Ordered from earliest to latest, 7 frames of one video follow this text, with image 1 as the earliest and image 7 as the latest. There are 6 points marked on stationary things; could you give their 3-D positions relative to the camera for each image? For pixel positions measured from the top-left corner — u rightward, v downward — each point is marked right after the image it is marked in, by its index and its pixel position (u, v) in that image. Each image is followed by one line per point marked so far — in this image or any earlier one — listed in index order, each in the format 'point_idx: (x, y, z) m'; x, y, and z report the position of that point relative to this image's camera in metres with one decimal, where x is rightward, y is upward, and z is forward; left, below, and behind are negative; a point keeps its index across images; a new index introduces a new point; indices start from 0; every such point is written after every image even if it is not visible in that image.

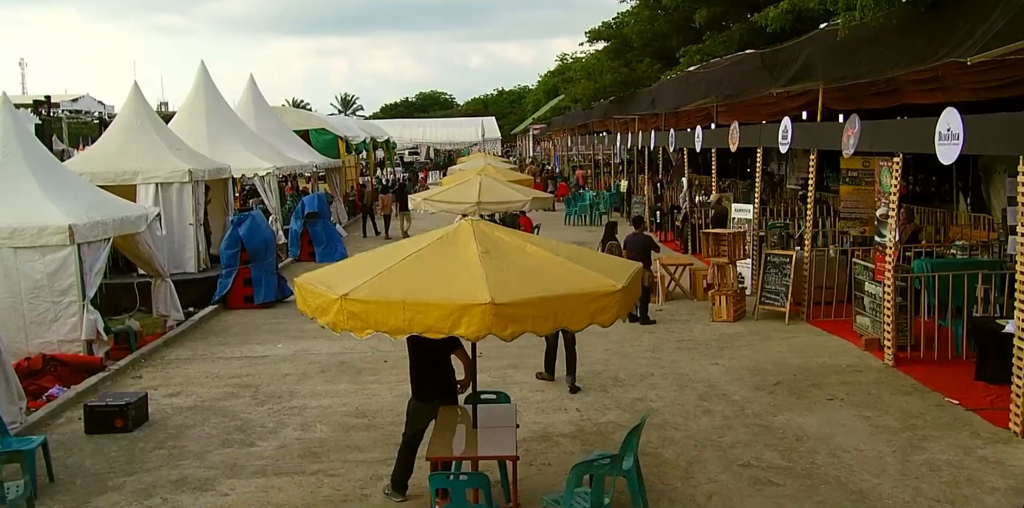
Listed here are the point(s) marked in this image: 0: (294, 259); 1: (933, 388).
0: (-4.1, -0.1, +18.9) m
1: (+3.5, -1.1, +8.4) m
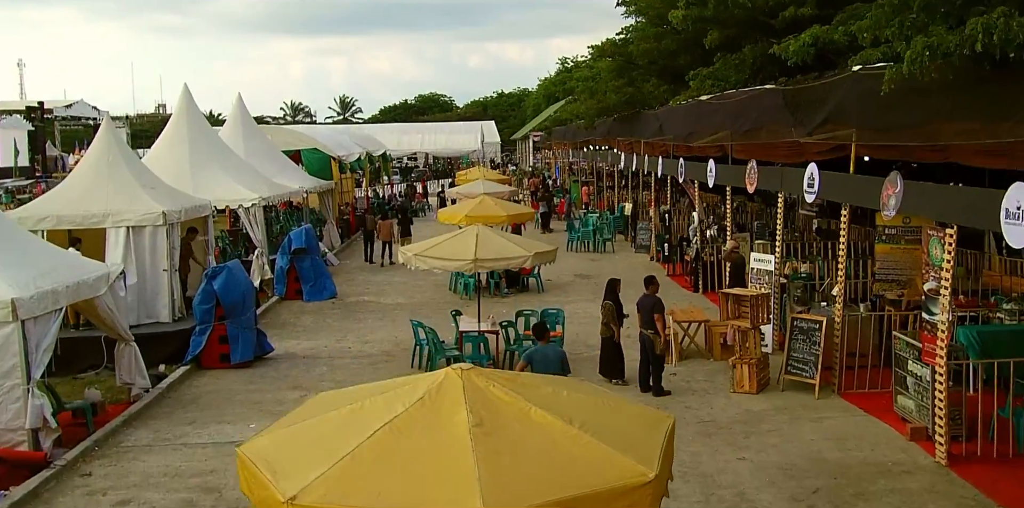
0: (-4.1, -0.8, +17.7) m
1: (+3.5, -1.8, +7.2) m
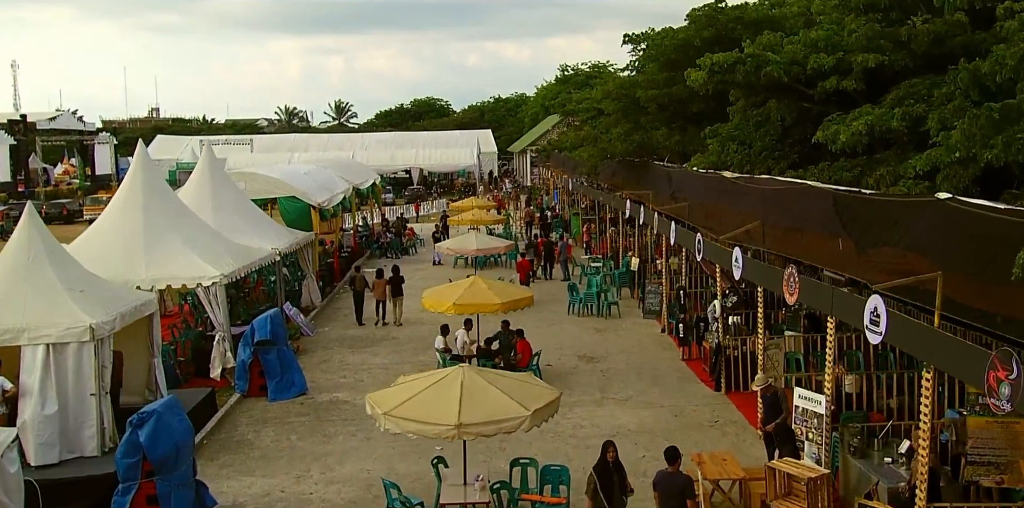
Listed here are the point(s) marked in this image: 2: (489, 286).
0: (-4.1, -2.2, +15.5) m
1: (+3.4, -3.2, +5.0) m
2: (-0.4, -0.5, +15.7) m
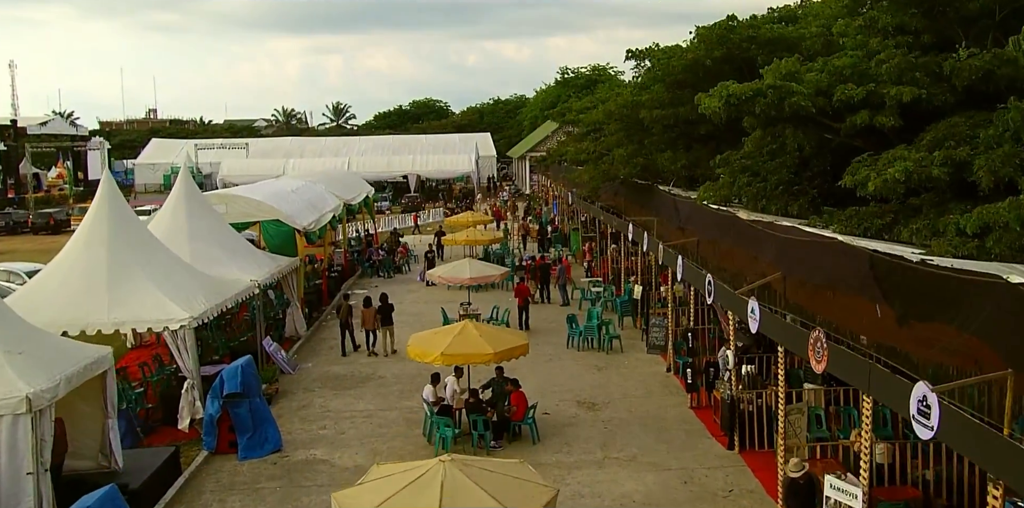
0: (-4.2, -2.8, +14.2) m
1: (+3.3, -3.8, +3.7) m
2: (-0.5, -1.1, +14.4) m
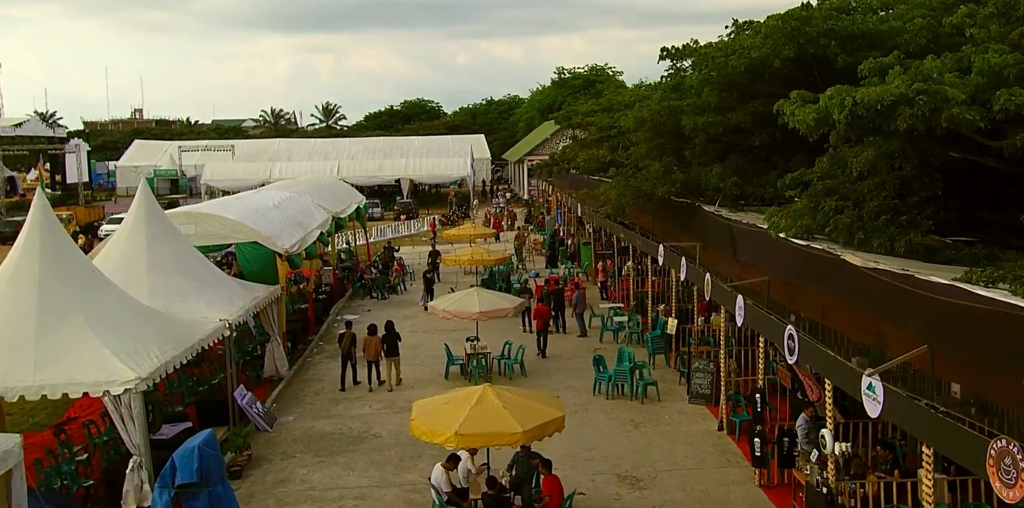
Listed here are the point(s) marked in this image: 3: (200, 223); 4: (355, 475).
0: (-3.9, -3.3, +11.0) m
1: (+3.8, -4.4, +0.6) m
2: (-0.1, -1.7, +11.3) m
3: (-6.1, +0.6, +19.8) m
4: (-2.2, -3.0, +14.0) m
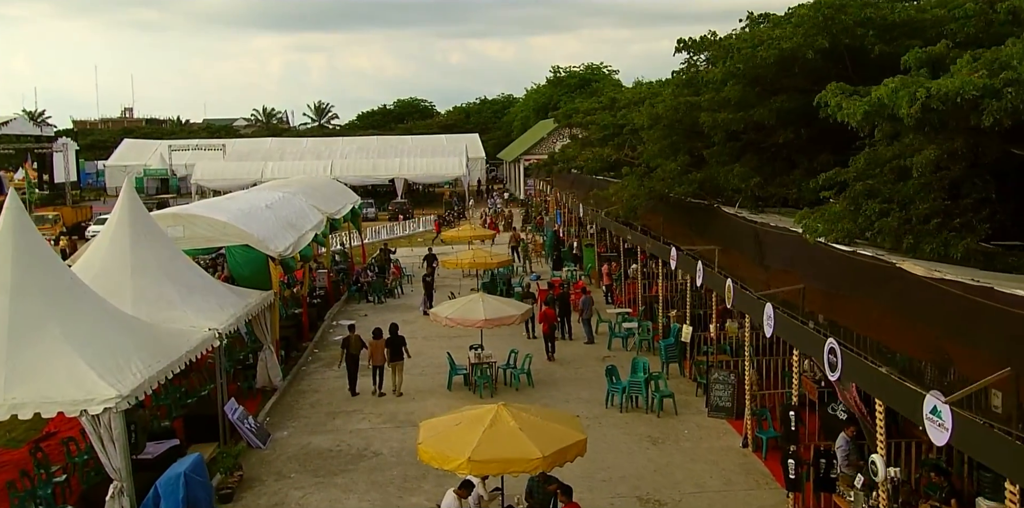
0: (-3.7, -3.4, +10.0) m
1: (+4.1, -4.4, -0.3) m
2: (+0.1, -1.7, +10.3) m
3: (-6.0, +0.5, +18.8) m
4: (-2.0, -3.1, +12.9) m
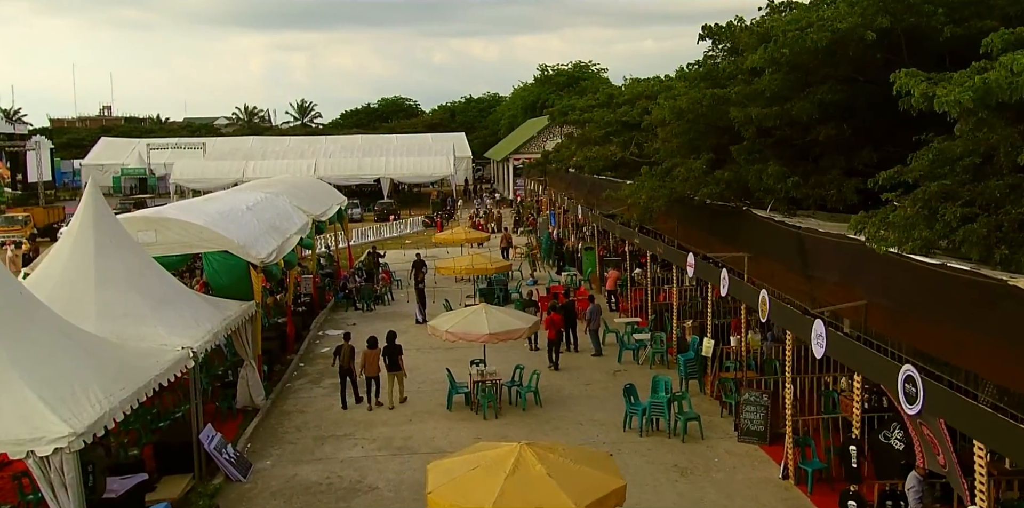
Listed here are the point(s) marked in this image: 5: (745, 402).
0: (-3.5, -3.5, +8.3) m
1: (+4.5, -4.5, -1.9) m
2: (+0.3, -1.9, +8.7) m
3: (-5.9, +0.4, +17.0) m
4: (-1.8, -3.2, +11.3) m
5: (+3.4, -2.1, +14.4) m
